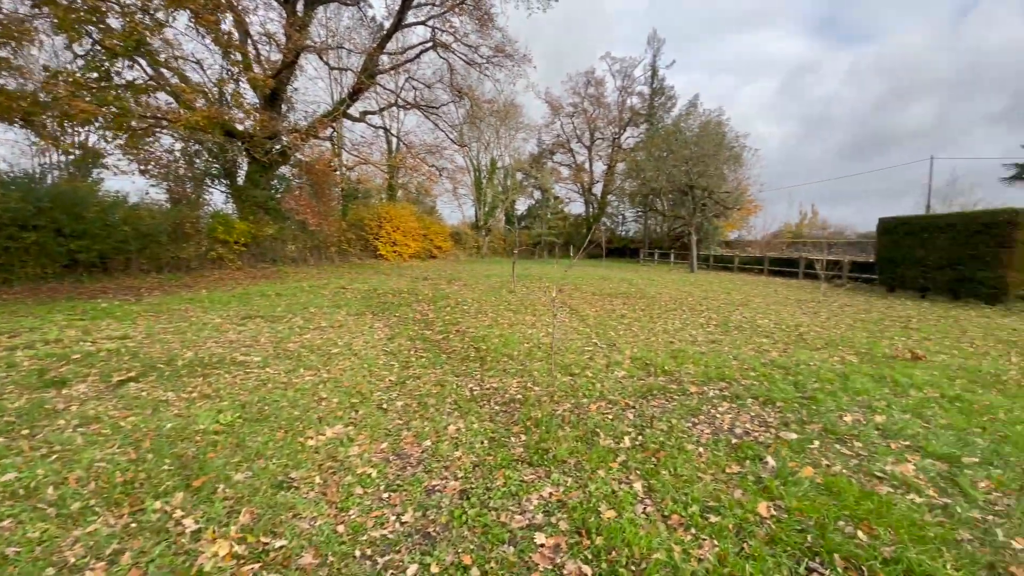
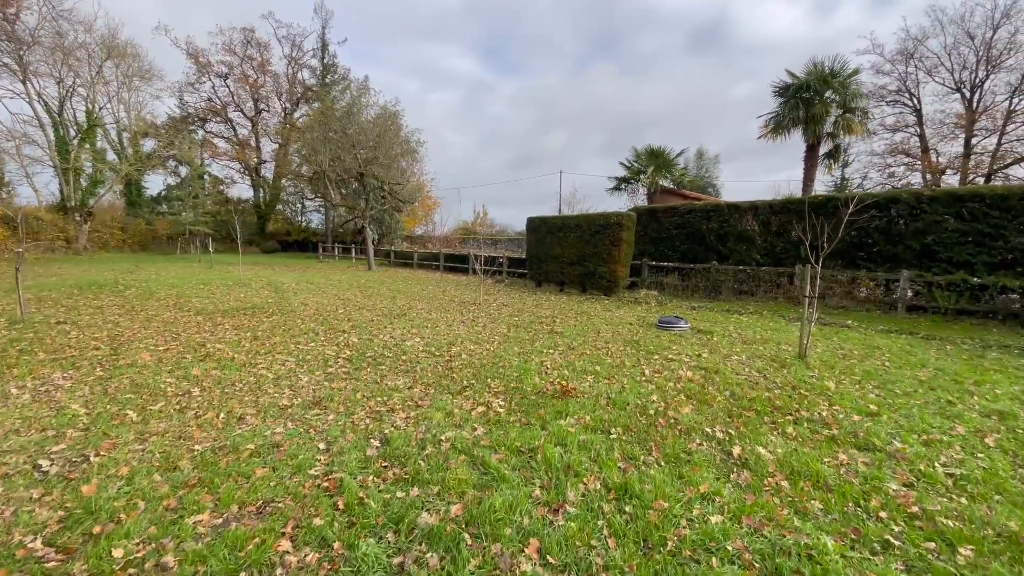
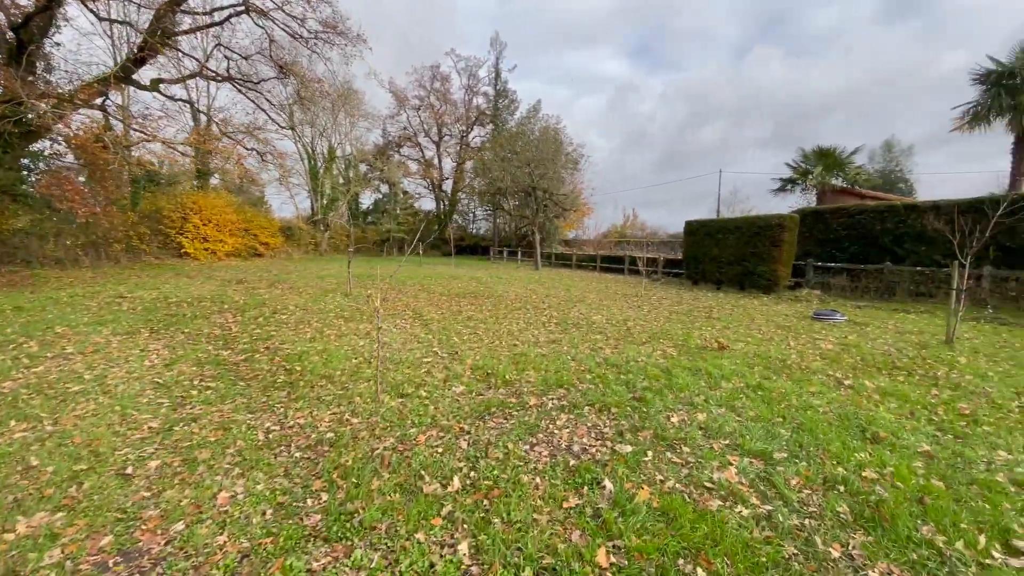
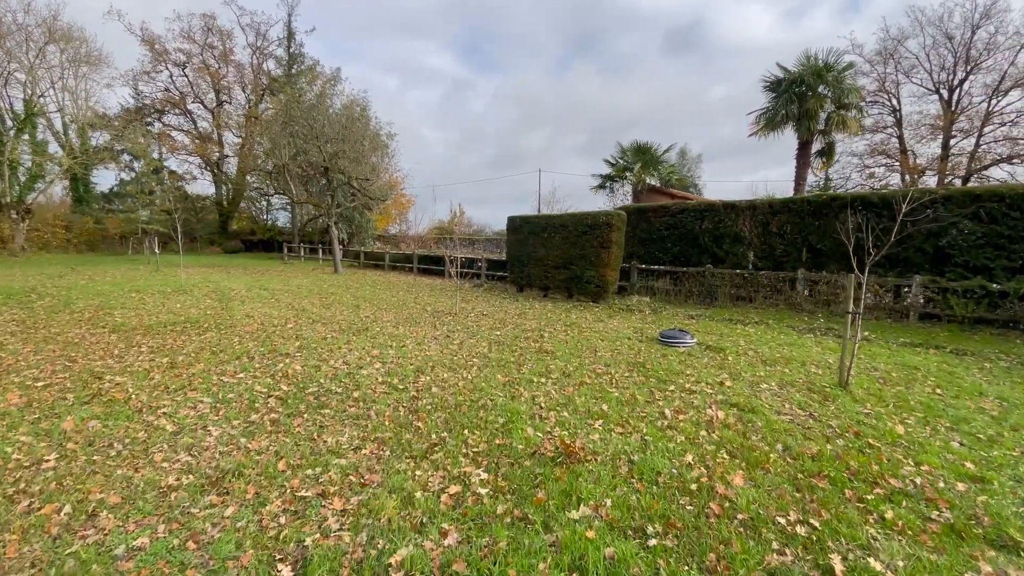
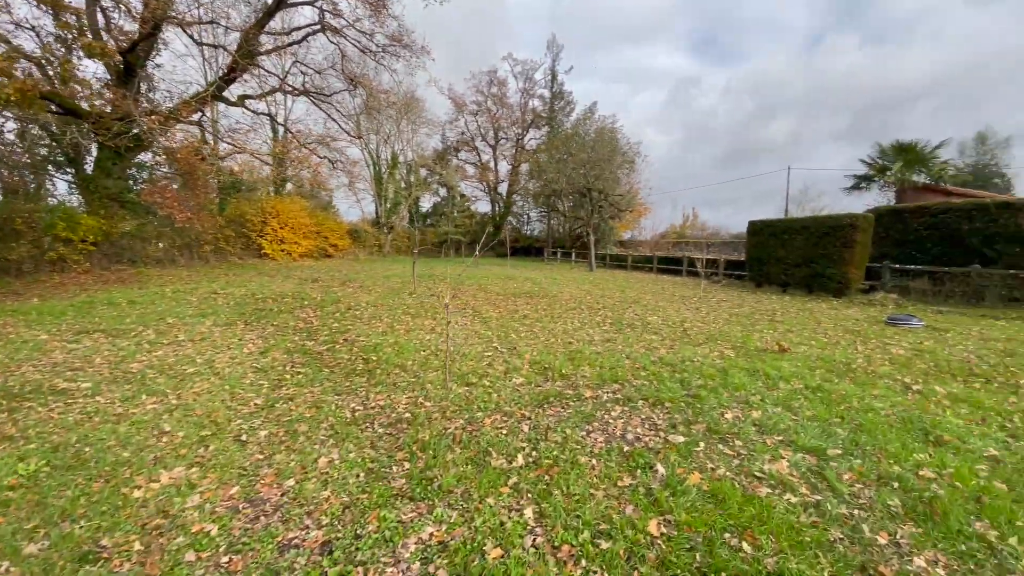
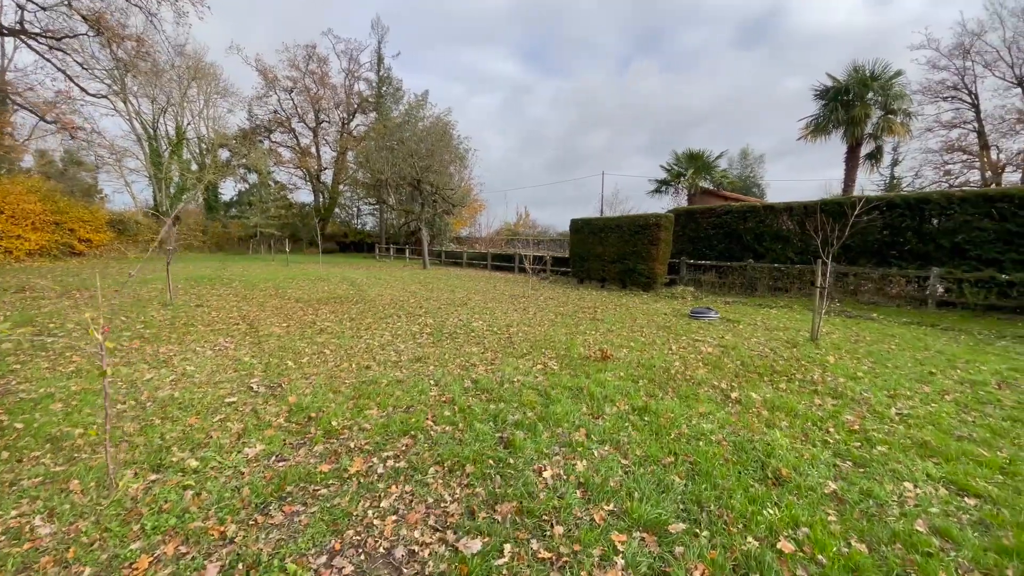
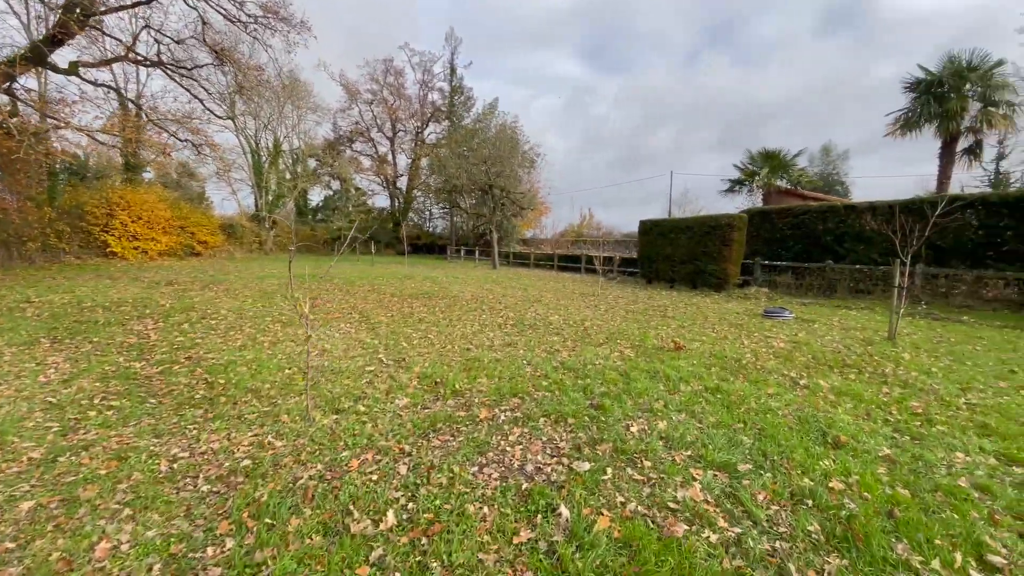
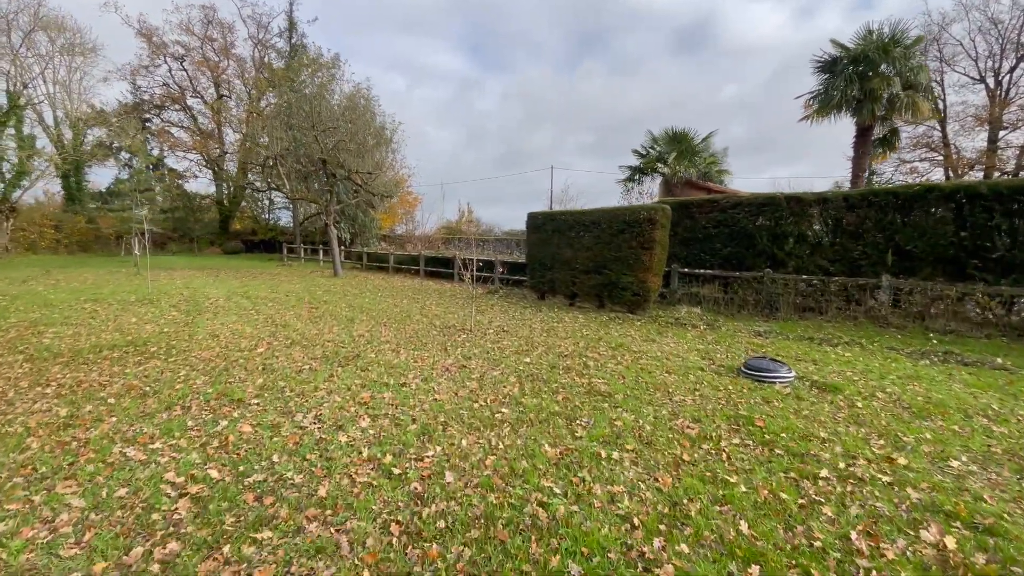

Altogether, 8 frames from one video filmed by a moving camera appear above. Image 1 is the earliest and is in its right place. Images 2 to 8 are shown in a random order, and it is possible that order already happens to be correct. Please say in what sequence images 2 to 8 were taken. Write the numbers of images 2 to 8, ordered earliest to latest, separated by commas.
5, 3, 7, 6, 2, 4, 8
